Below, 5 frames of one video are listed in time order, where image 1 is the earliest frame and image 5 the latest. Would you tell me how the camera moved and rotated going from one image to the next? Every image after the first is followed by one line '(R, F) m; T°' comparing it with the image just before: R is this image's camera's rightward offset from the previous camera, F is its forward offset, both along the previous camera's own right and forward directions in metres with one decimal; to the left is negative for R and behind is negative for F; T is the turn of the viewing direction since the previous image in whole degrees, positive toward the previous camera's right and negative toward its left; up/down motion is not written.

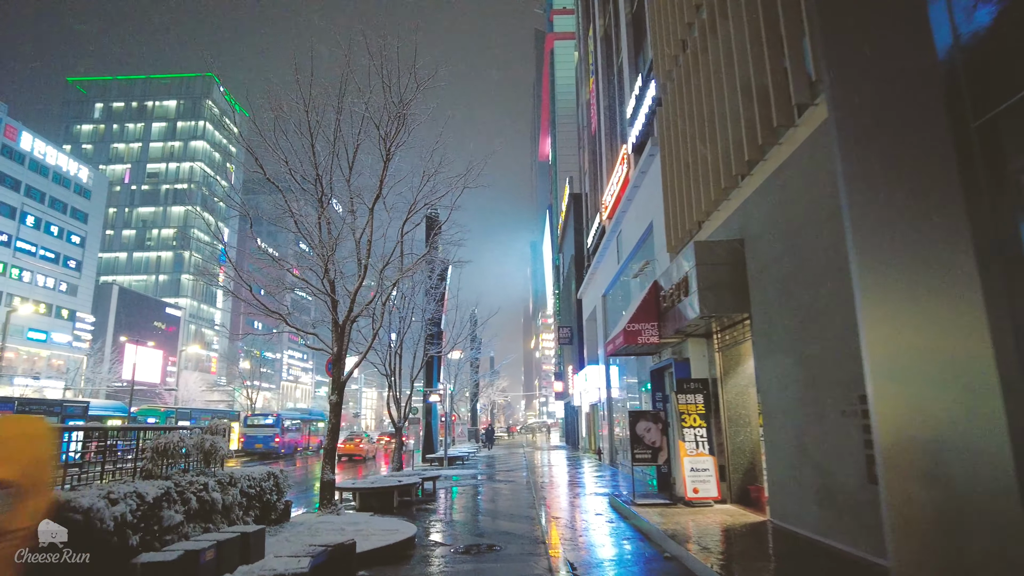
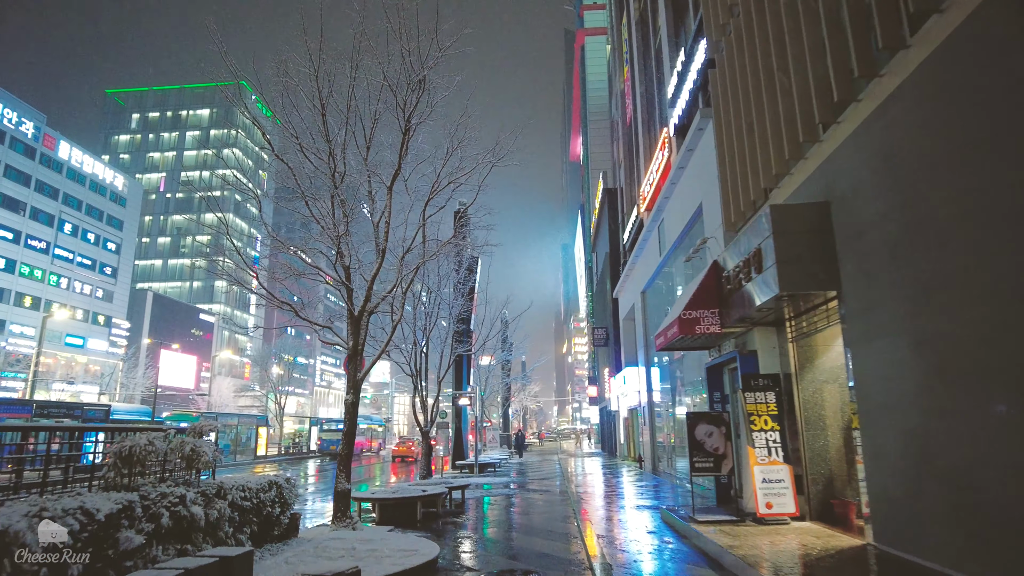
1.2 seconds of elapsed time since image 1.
(-0.1, +1.4) m; -3°
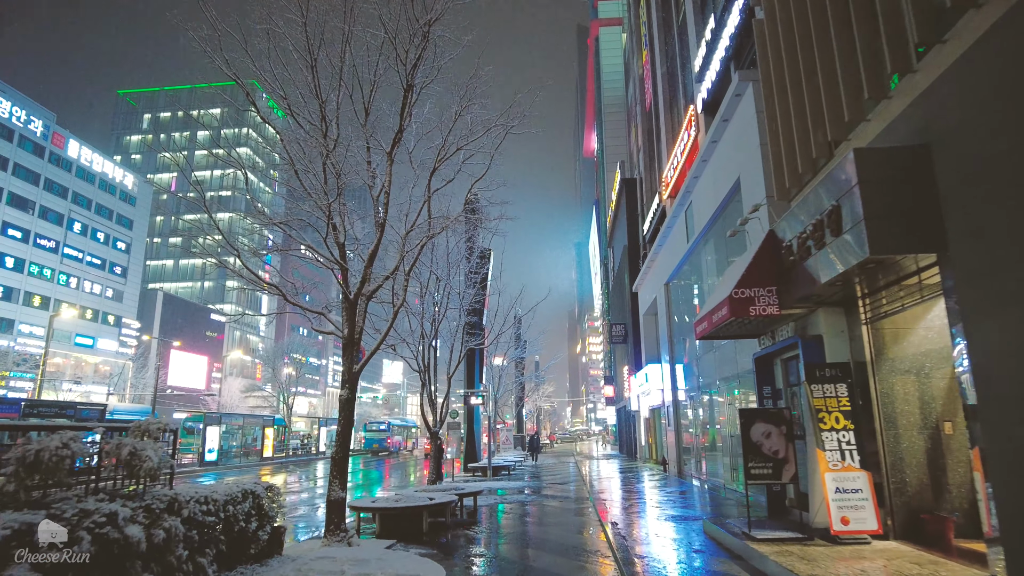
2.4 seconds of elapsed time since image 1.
(-0.1, +1.4) m; -1°
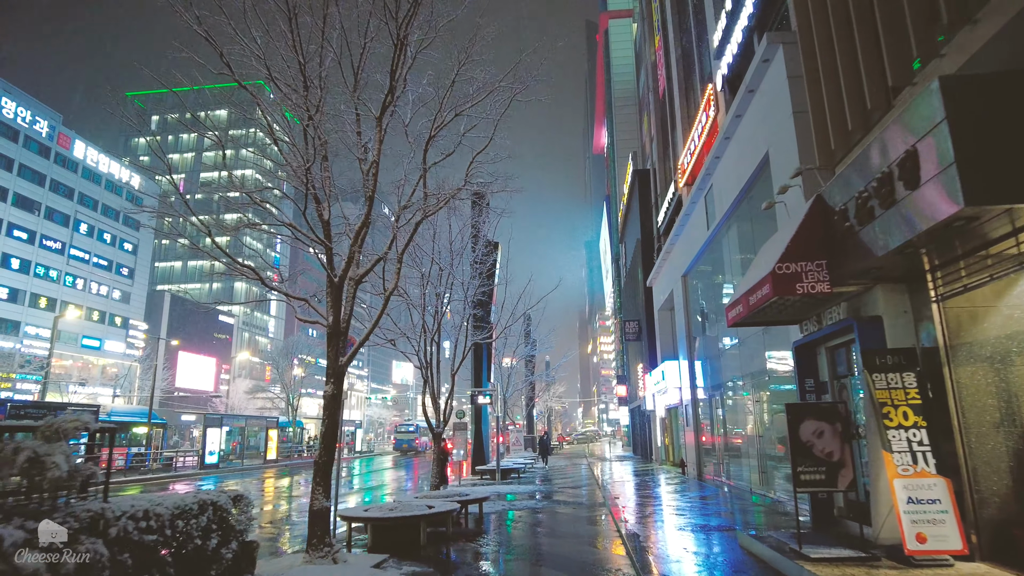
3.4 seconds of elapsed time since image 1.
(+0.1, +1.1) m; -1°
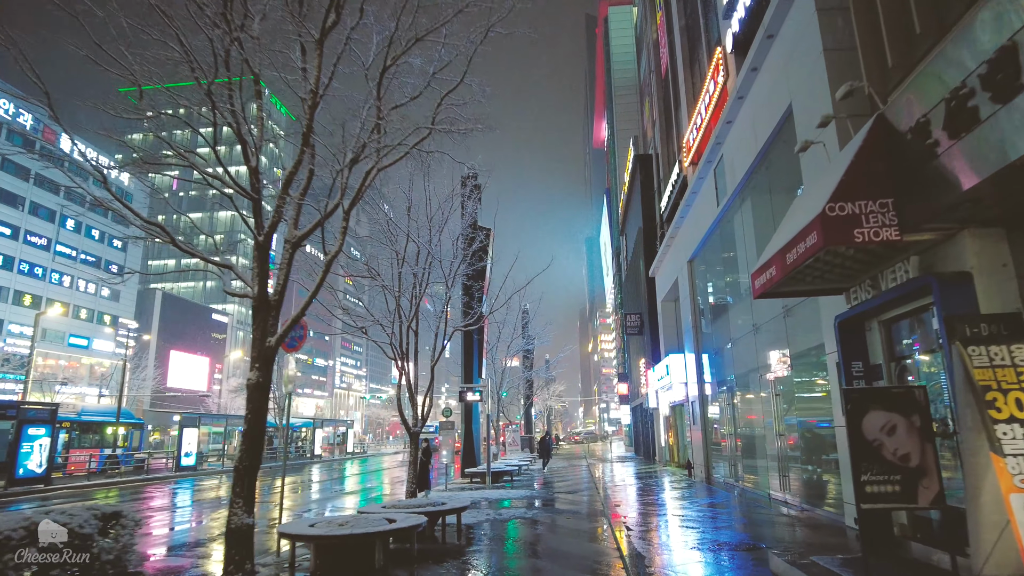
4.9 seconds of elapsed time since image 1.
(+0.3, +1.7) m; 0°
